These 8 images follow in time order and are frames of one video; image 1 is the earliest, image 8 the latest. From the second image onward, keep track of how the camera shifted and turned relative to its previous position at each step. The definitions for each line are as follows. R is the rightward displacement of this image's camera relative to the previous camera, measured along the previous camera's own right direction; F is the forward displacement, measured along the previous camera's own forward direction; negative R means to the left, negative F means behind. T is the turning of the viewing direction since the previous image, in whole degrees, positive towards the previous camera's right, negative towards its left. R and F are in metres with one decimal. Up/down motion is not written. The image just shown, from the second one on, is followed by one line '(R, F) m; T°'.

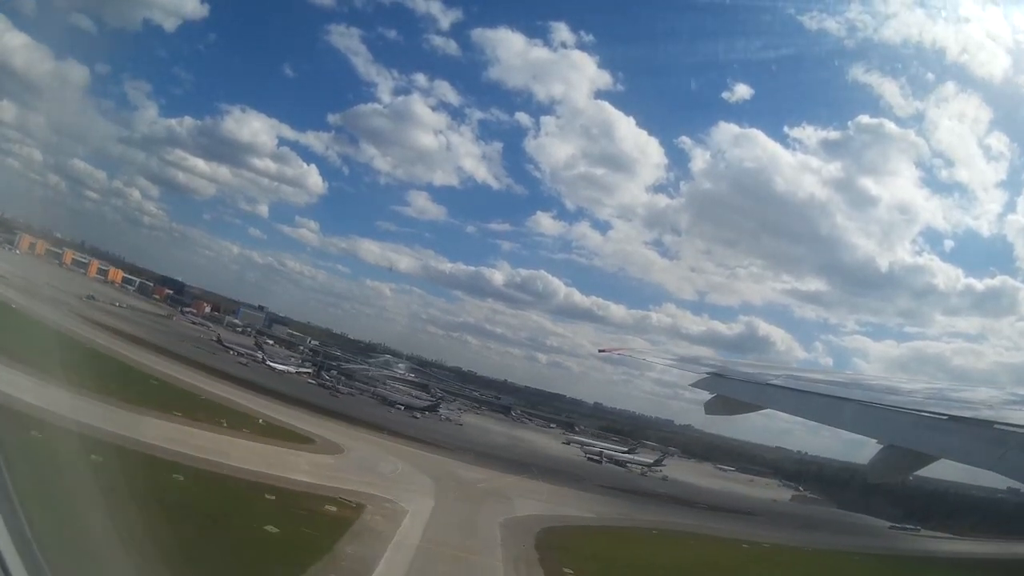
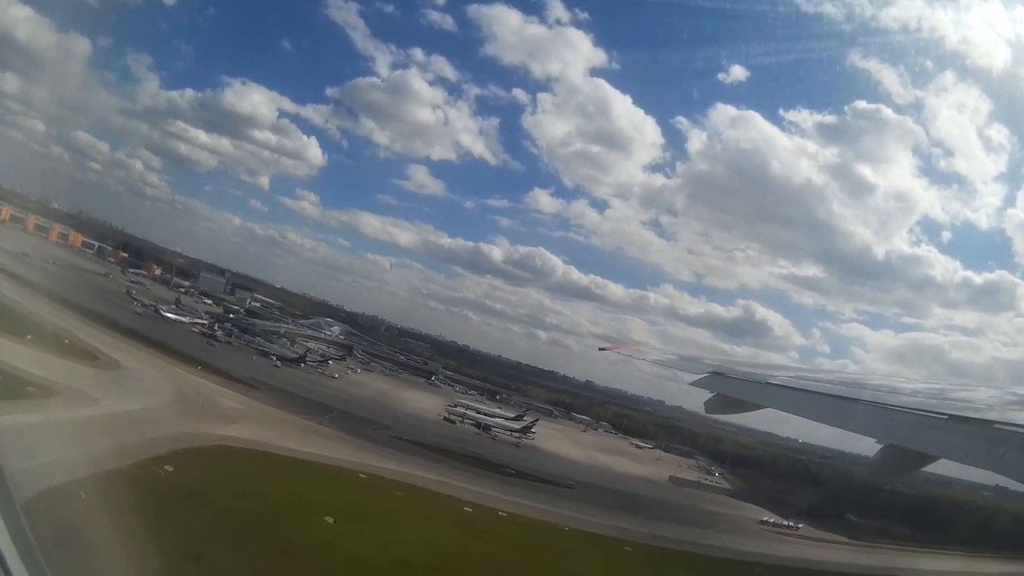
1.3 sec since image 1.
(+0.5, -0.1) m; -1°
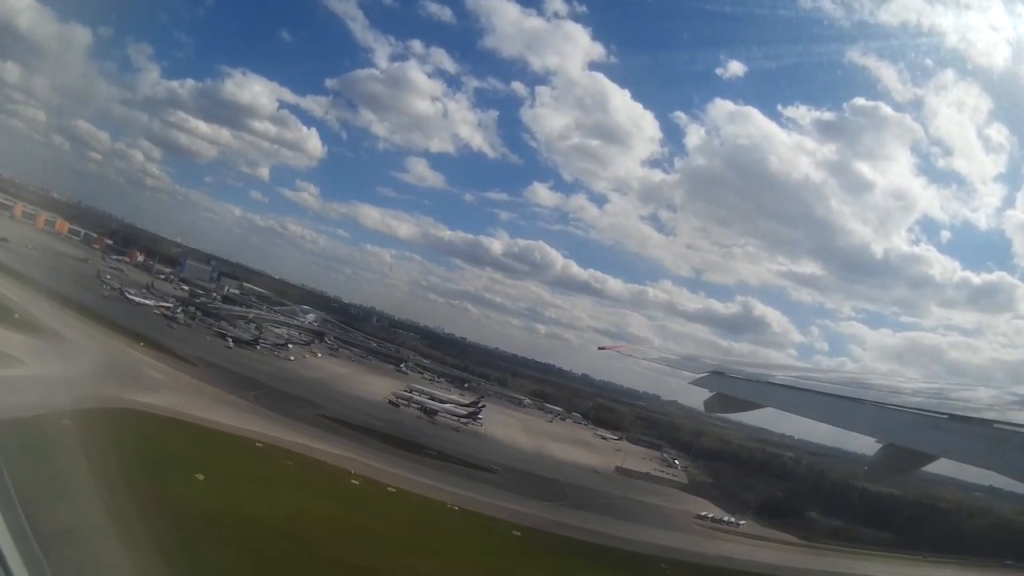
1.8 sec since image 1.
(+0.2, 0.0) m; 0°
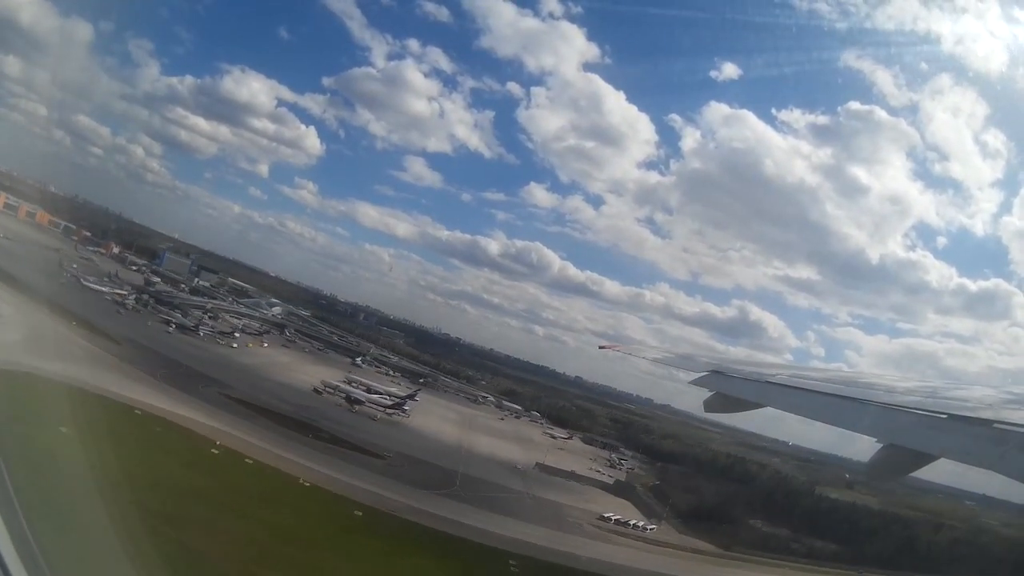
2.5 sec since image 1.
(+0.3, 0.0) m; 0°
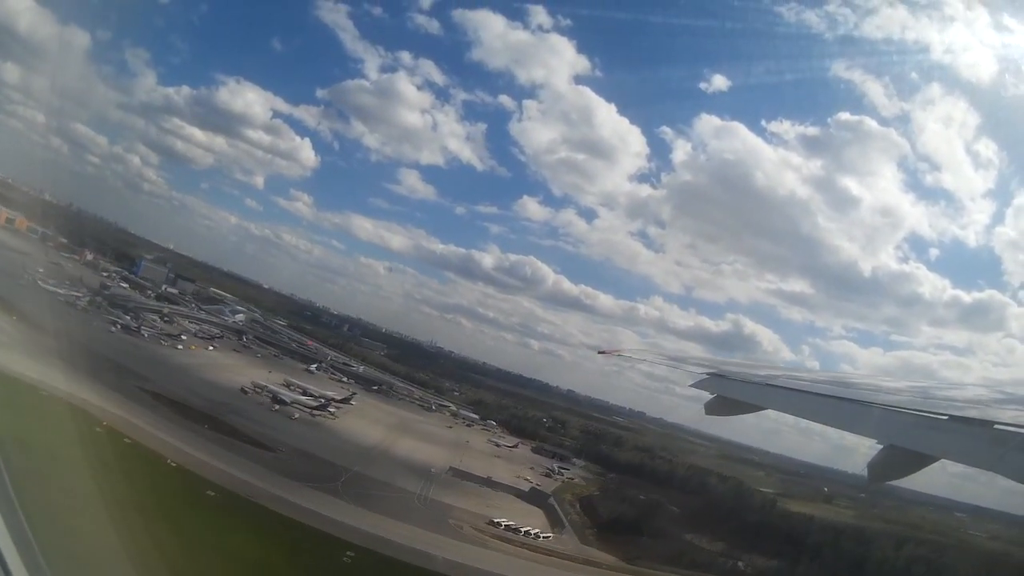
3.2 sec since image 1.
(+0.3, 0.0) m; 0°
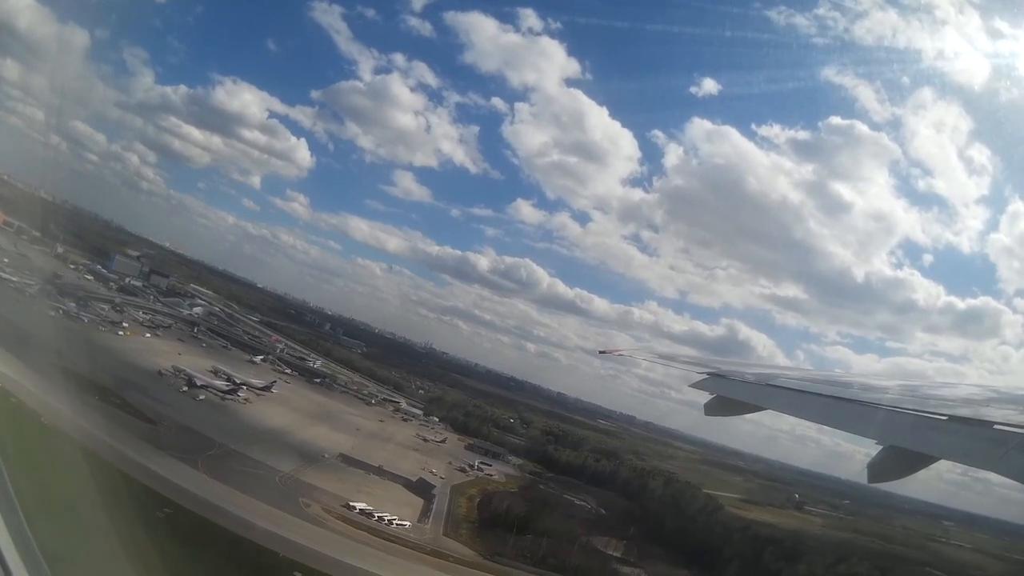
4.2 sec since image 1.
(+0.4, 0.0) m; 0°
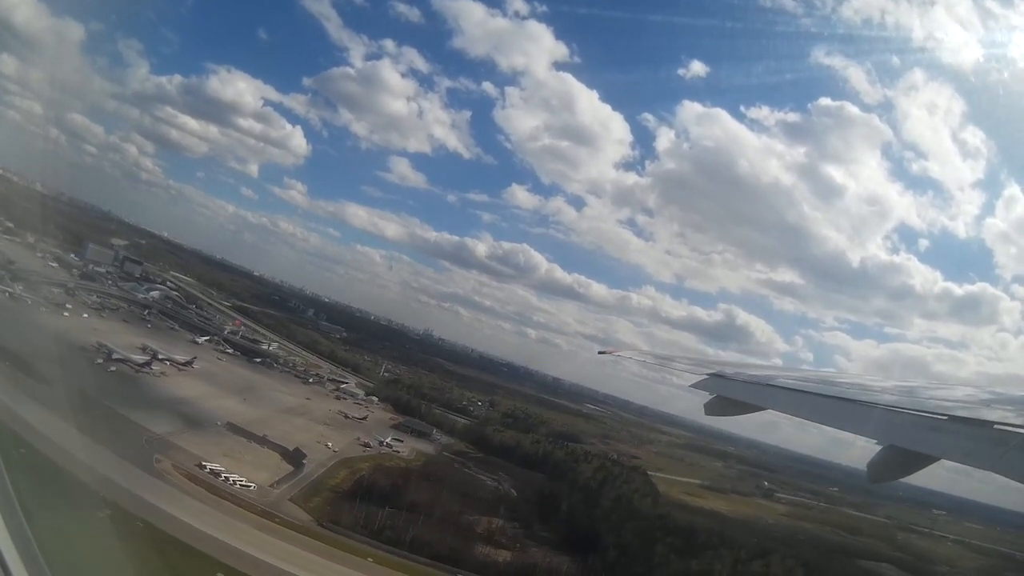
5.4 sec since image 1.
(+0.5, 0.0) m; -1°
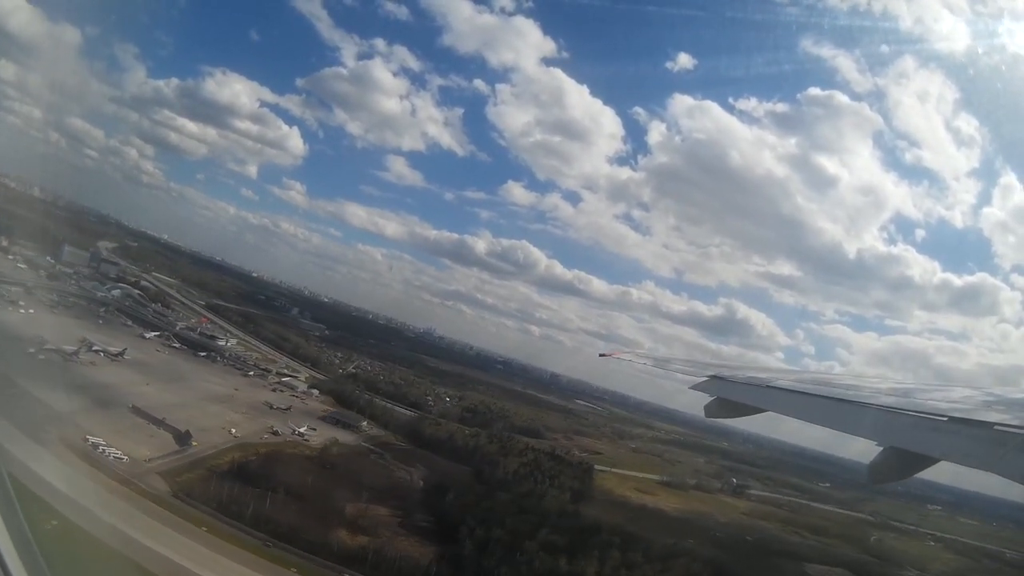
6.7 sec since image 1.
(+0.4, 0.0) m; -1°
